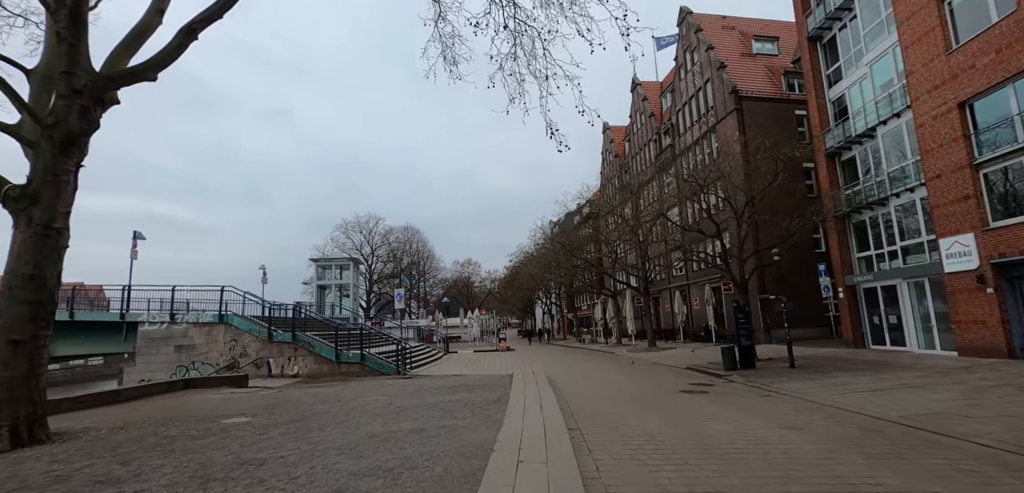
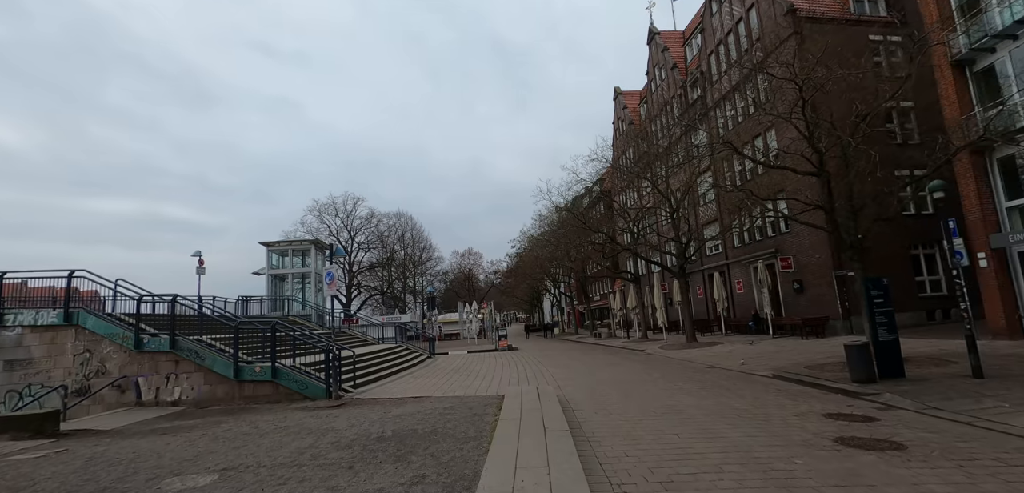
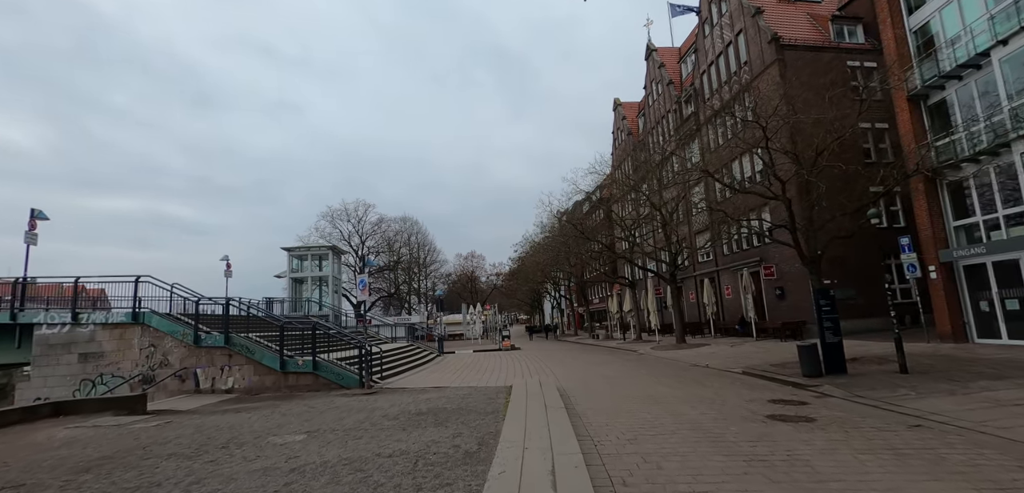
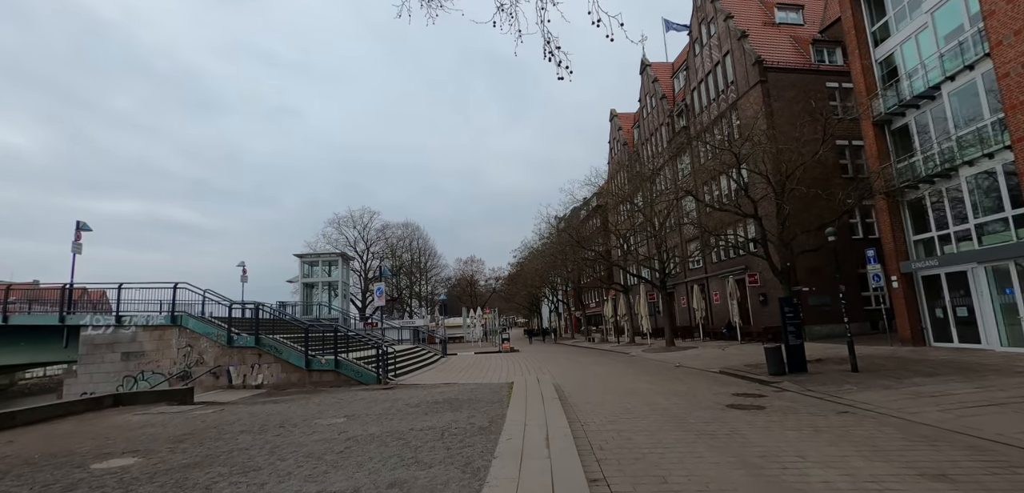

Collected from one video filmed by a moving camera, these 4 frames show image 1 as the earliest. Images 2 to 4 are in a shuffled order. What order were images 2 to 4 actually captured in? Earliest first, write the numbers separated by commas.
4, 3, 2
